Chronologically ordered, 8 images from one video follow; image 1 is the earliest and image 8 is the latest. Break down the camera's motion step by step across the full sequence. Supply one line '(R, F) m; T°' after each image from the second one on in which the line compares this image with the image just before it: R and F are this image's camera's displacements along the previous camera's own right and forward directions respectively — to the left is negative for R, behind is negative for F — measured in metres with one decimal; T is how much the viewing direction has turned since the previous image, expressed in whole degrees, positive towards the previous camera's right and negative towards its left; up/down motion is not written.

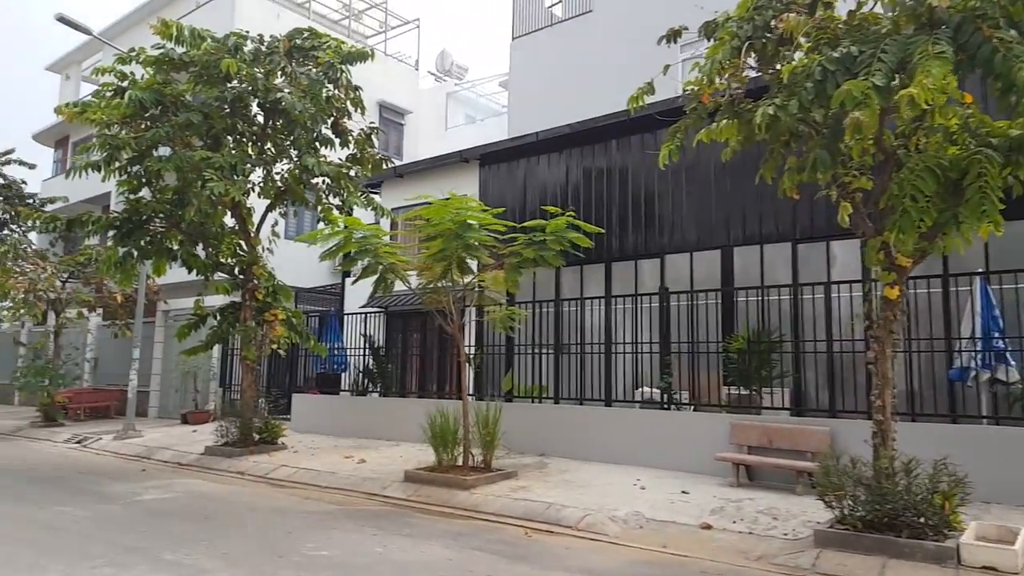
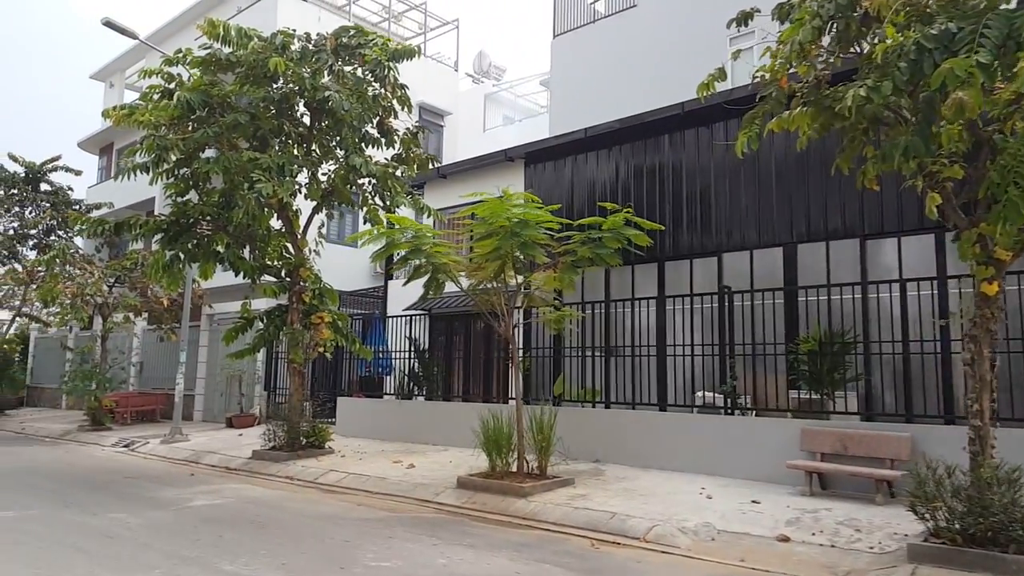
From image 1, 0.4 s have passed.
(-0.3, +0.3) m; -2°
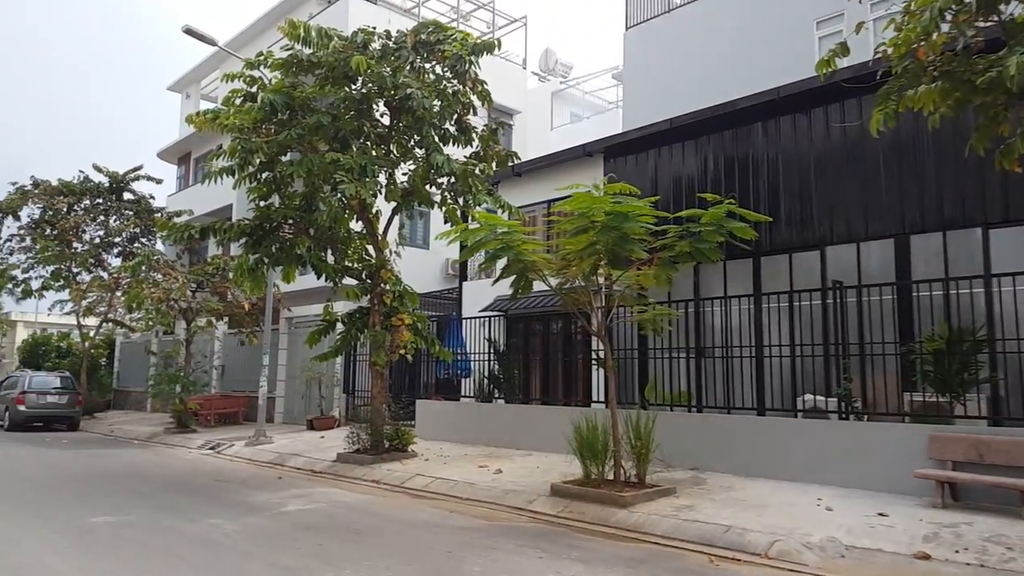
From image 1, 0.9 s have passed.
(-0.4, +0.4) m; -5°
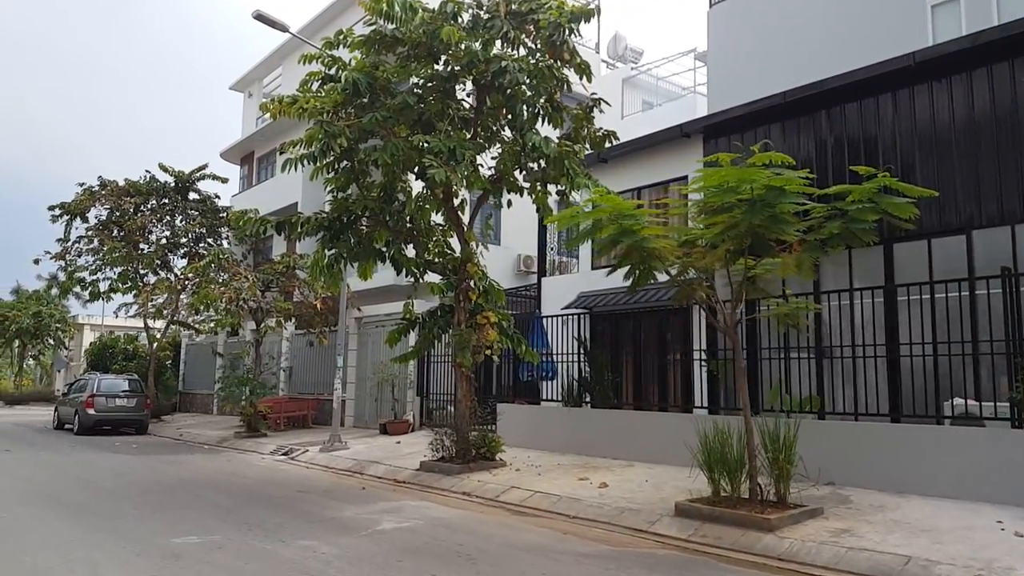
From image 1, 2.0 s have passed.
(-0.8, +1.0) m; -4°
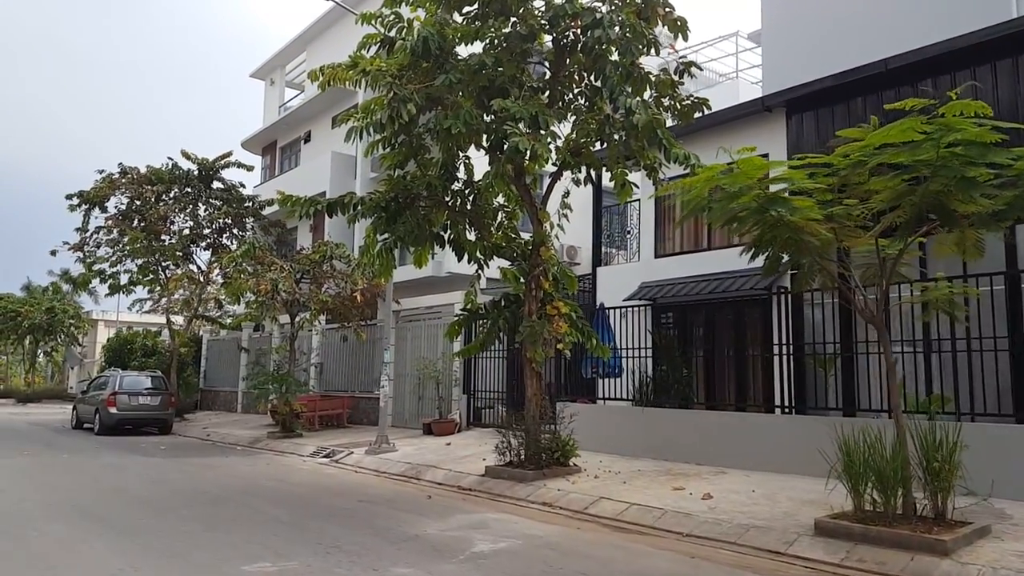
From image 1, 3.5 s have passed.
(-1.0, +1.2) m; 0°
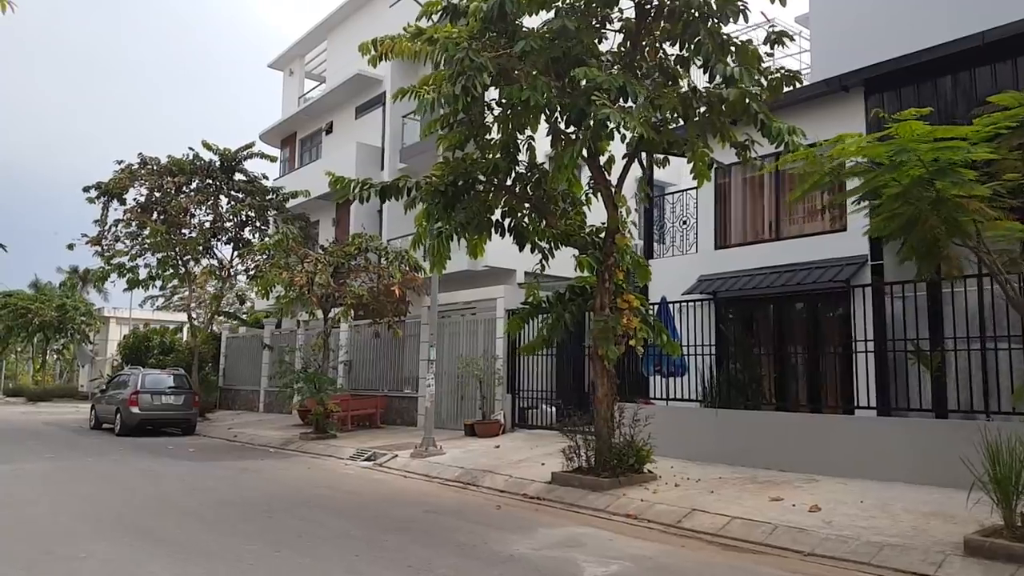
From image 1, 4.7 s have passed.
(-0.9, +0.8) m; 0°
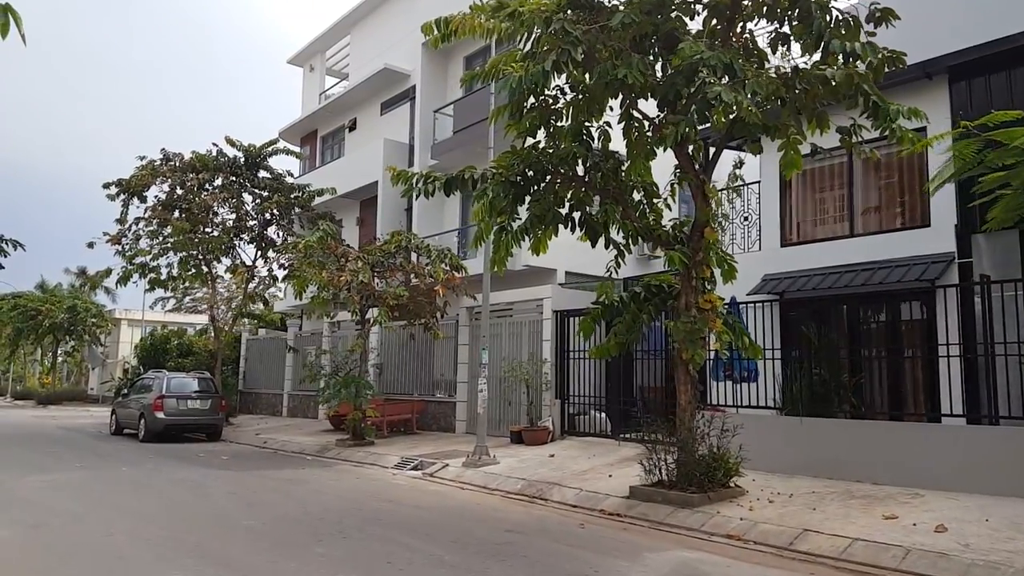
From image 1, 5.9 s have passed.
(-0.9, +0.7) m; 0°
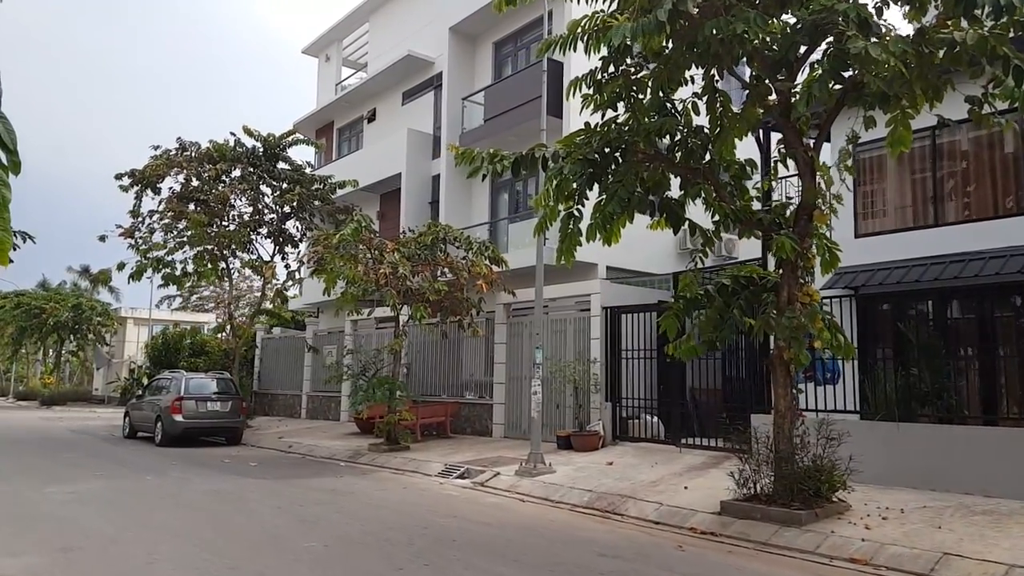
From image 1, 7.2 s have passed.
(-0.9, +0.9) m; 0°
